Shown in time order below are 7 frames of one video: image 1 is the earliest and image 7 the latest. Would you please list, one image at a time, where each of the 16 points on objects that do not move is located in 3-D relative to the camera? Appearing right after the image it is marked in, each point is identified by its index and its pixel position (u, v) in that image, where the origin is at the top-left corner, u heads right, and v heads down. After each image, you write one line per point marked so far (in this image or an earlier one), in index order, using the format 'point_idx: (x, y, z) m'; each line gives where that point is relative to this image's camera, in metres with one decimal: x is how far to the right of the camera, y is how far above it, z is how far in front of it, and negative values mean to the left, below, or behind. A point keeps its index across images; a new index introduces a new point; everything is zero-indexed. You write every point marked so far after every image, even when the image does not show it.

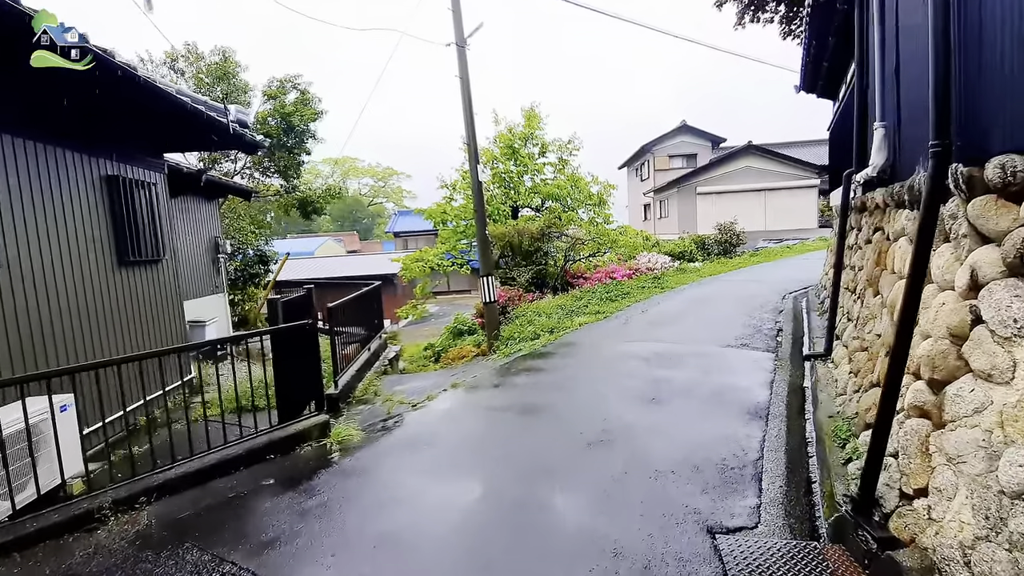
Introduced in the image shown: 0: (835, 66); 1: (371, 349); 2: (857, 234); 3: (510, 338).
0: (+4.4, +3.0, +6.6) m
1: (-2.1, -0.9, +7.4) m
2: (+3.3, +0.5, +4.6) m
3: (0.0, -0.8, +8.1) m
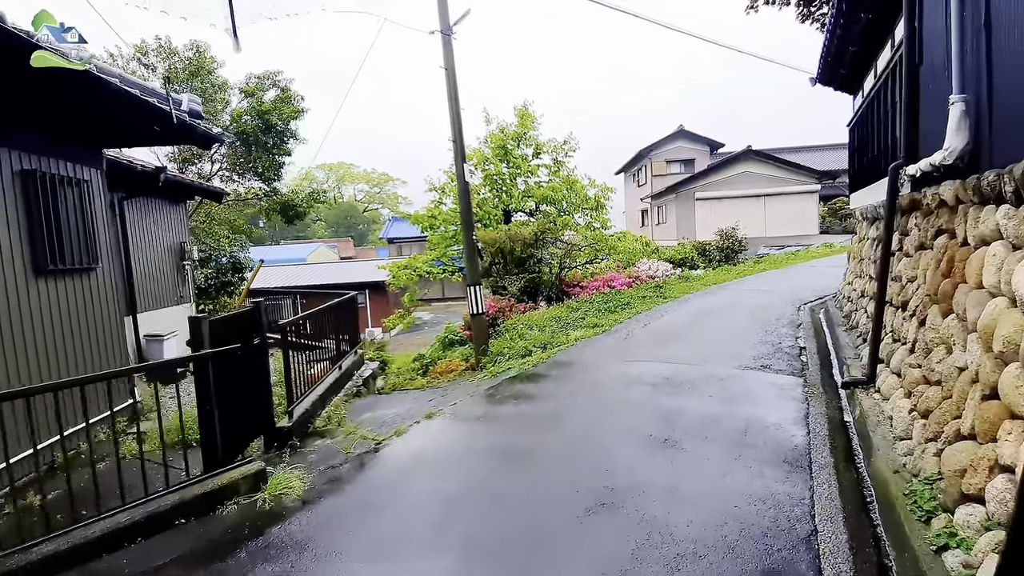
0: (+4.2, +2.9, +5.9) m
1: (-2.3, -1.1, +6.6) m
2: (+3.1, +0.4, +3.9) m
3: (-0.2, -1.0, +7.3) m
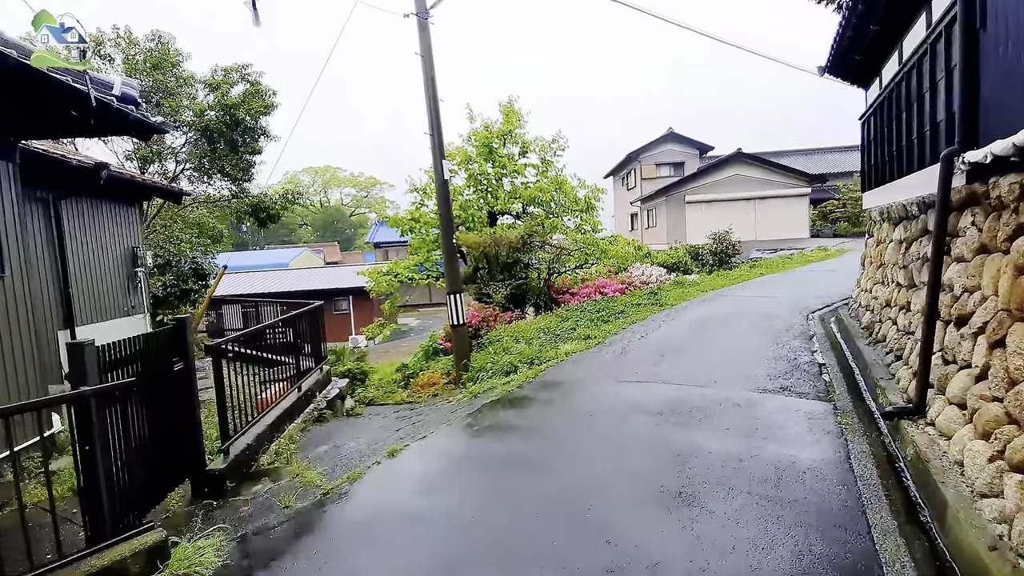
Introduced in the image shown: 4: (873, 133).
0: (+4.0, +2.8, +5.3) m
1: (-2.5, -1.2, +5.9) m
2: (+3.0, +0.3, +3.3) m
3: (-0.4, -1.1, +6.6) m
4: (+4.8, +2.1, +6.6) m
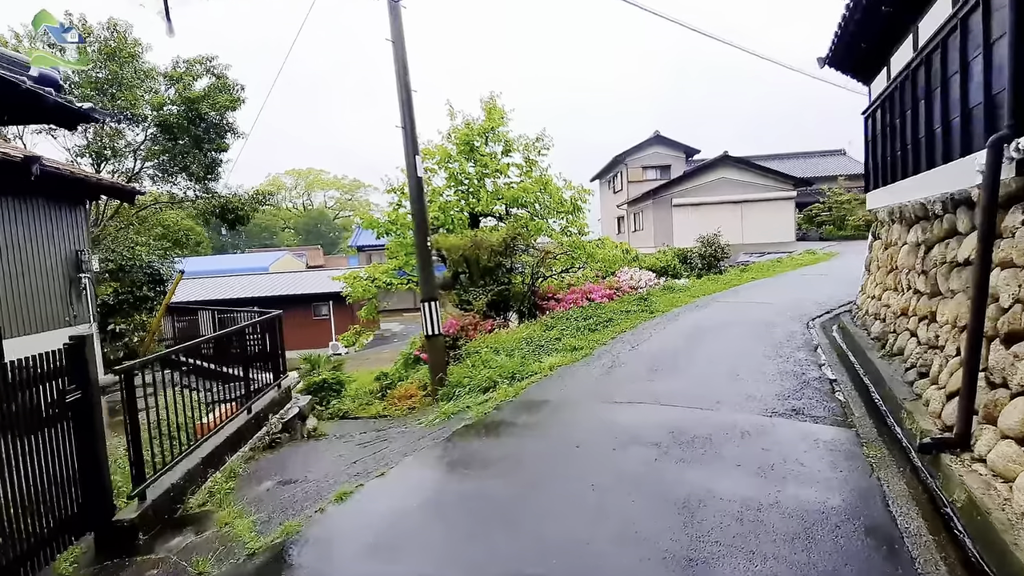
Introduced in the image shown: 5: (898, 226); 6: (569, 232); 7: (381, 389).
0: (+3.8, +2.7, +4.9) m
1: (-2.7, -1.3, +5.2) m
2: (+2.8, +0.2, +2.8) m
3: (-0.7, -1.2, +6.0) m
4: (+4.6, +2.0, +6.2) m
5: (+4.0, +0.6, +5.1) m
6: (+1.2, +1.1, +10.1) m
7: (-3.2, -2.5, +12.1) m
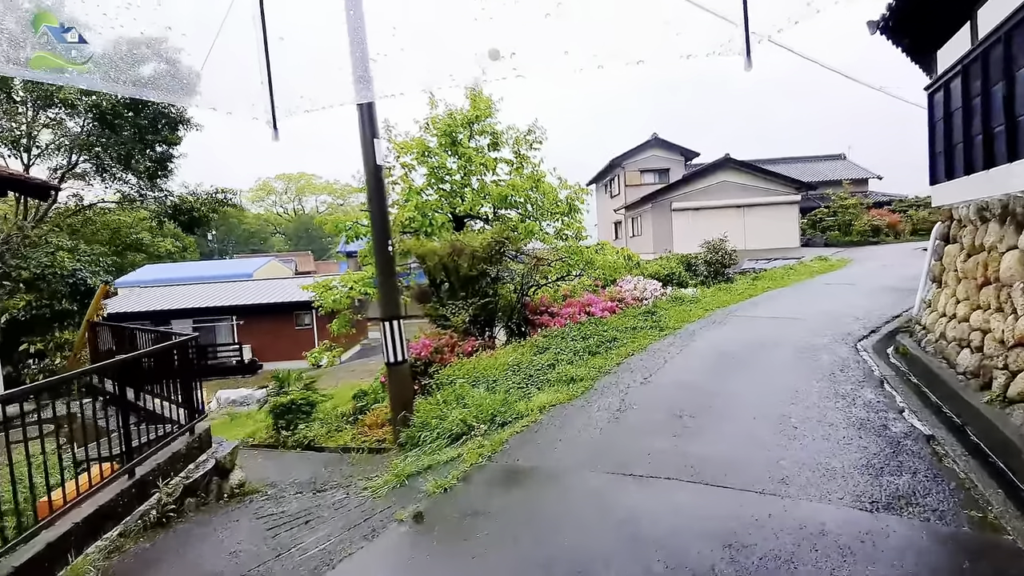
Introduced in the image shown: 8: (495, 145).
0: (+3.6, +2.6, +3.7) m
1: (-2.9, -1.4, +3.9) m
2: (+2.6, +0.1, +1.5) m
3: (-0.8, -1.3, +4.7) m
4: (+4.4, +1.8, +5.0) m
5: (+3.9, +0.5, +3.9) m
6: (+1.0, +0.9, +8.9) m
7: (-3.5, -2.7, +10.8) m
8: (-0.3, +2.7, +9.4) m
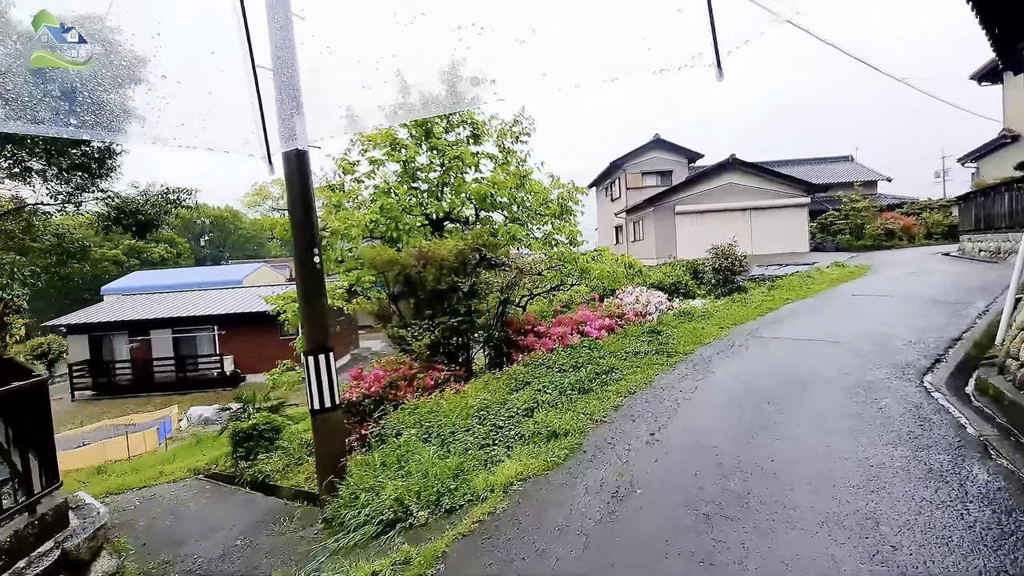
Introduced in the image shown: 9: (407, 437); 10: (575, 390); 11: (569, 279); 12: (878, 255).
0: (+3.3, +2.4, +2.5) m
1: (-3.2, -1.6, +2.7) m
2: (+2.3, 0.0, +0.3) m
3: (-1.1, -1.5, +3.5) m
4: (+4.1, +1.7, +3.7) m
5: (+3.6, +0.3, +2.7) m
6: (+0.7, +0.7, +7.6) m
7: (-3.7, -3.0, +9.5) m
8: (-0.6, +2.5, +8.2) m
9: (-0.9, -1.2, +4.3) m
10: (+0.6, -1.0, +4.8) m
11: (+0.8, +0.1, +7.6) m
12: (+11.6, +1.0, +15.6) m
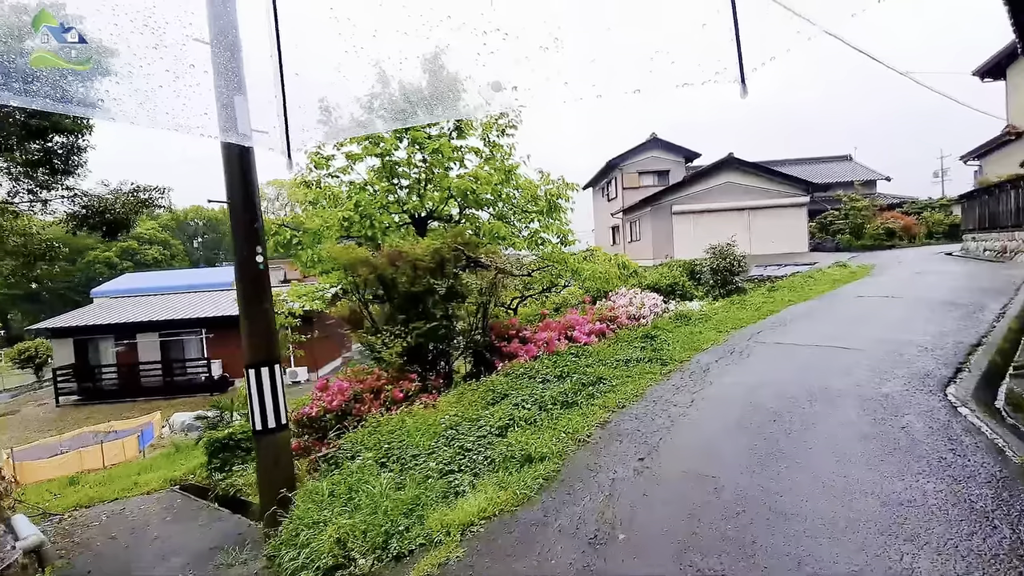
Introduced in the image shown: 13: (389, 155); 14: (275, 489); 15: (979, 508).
0: (+3.1, +2.4, +2.0) m
1: (-3.4, -1.6, +2.2) m
2: (+2.1, 0.0, -0.2) m
3: (-1.3, -1.5, +3.0) m
4: (+3.9, +1.7, +3.3) m
5: (+3.4, +0.3, +2.2) m
6: (+0.4, +0.7, +7.2) m
7: (-3.9, -3.0, +9.0) m
8: (-0.8, +2.5, +7.7) m
9: (-1.1, -1.2, +3.8) m
10: (+0.4, -1.0, +4.4) m
11: (+0.6, +0.1, +7.1) m
12: (+11.4, +1.0, +15.1) m
13: (-1.8, +1.9, +7.1) m
14: (-1.7, -1.4, +3.5) m
15: (+2.2, -1.0, +2.3) m
